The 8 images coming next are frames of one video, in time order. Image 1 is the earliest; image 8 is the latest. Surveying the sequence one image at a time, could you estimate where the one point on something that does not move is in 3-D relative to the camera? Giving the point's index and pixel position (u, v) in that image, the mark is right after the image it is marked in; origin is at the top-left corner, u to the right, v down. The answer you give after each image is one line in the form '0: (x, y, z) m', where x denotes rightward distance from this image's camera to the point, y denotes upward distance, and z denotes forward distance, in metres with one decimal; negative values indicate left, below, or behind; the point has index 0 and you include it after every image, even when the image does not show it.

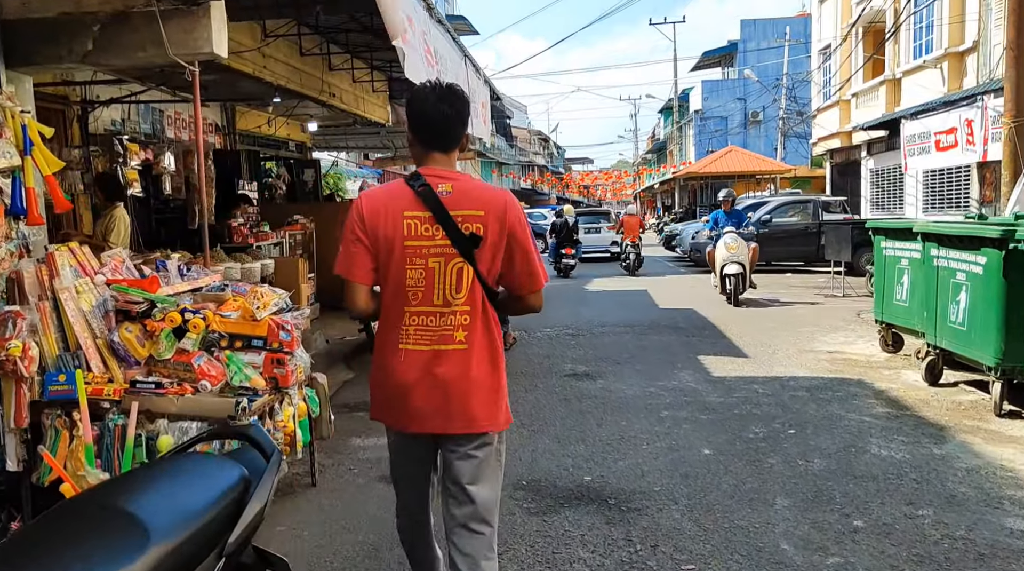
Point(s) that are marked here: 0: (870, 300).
0: (+4.7, -0.2, +10.0) m
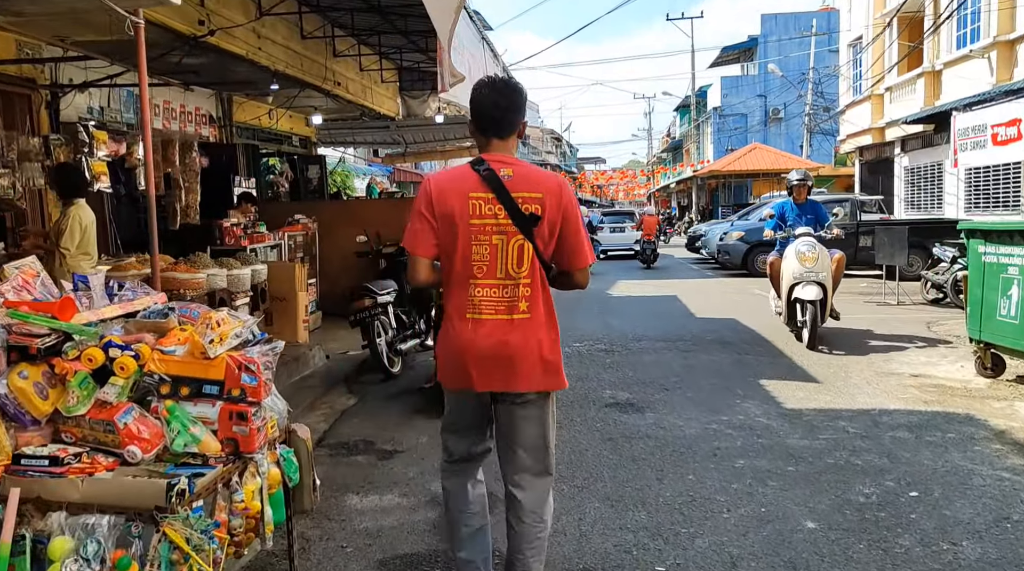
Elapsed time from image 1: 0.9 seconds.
0: (+4.9, -0.3, +9.0) m
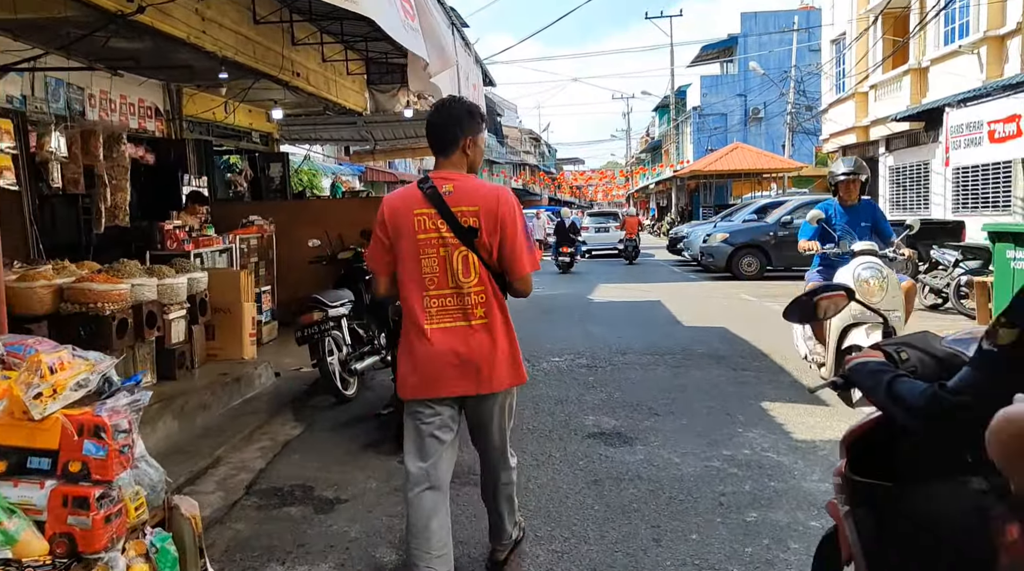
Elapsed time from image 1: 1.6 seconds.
0: (+4.6, -0.3, +8.5) m
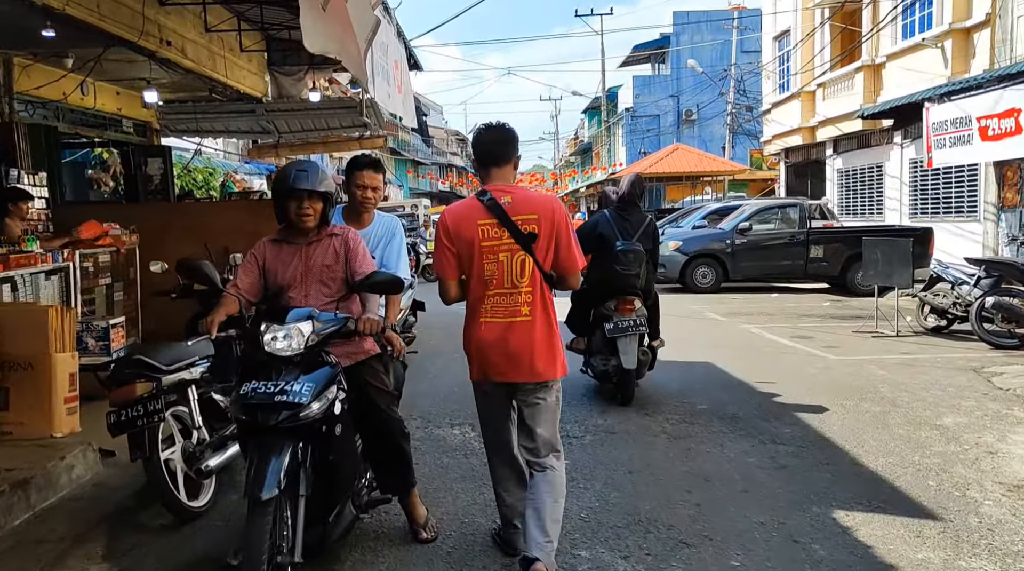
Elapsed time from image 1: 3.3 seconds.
0: (+4.1, -0.5, +7.1) m
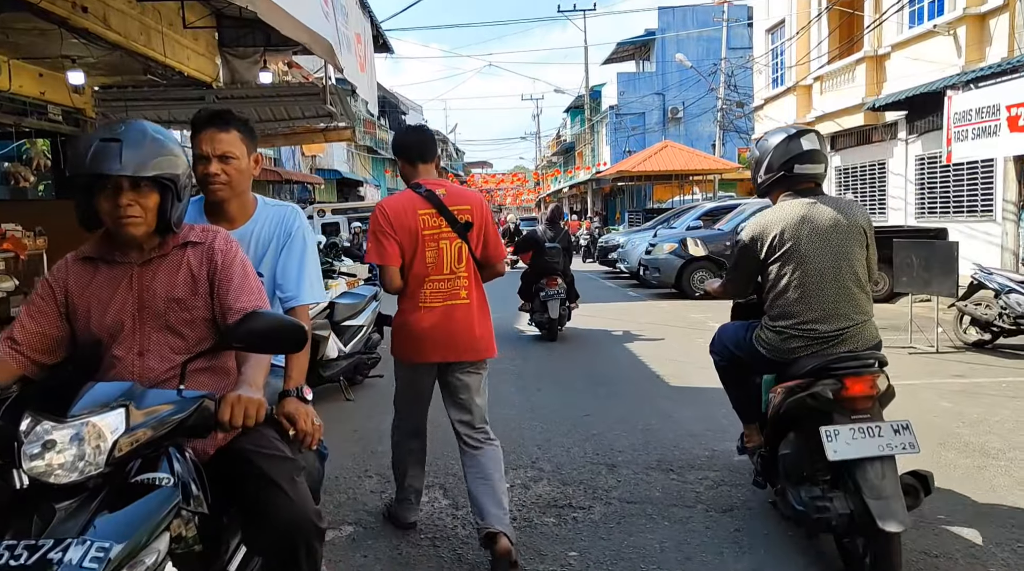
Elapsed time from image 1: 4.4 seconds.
0: (+3.9, -0.6, +6.0) m
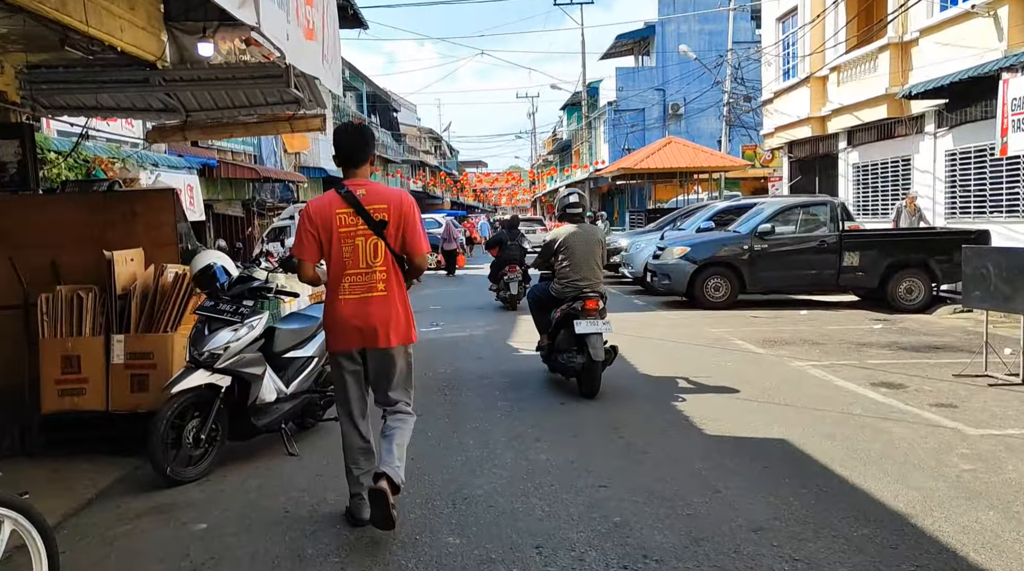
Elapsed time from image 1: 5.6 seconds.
0: (+3.9, -0.7, +4.8) m
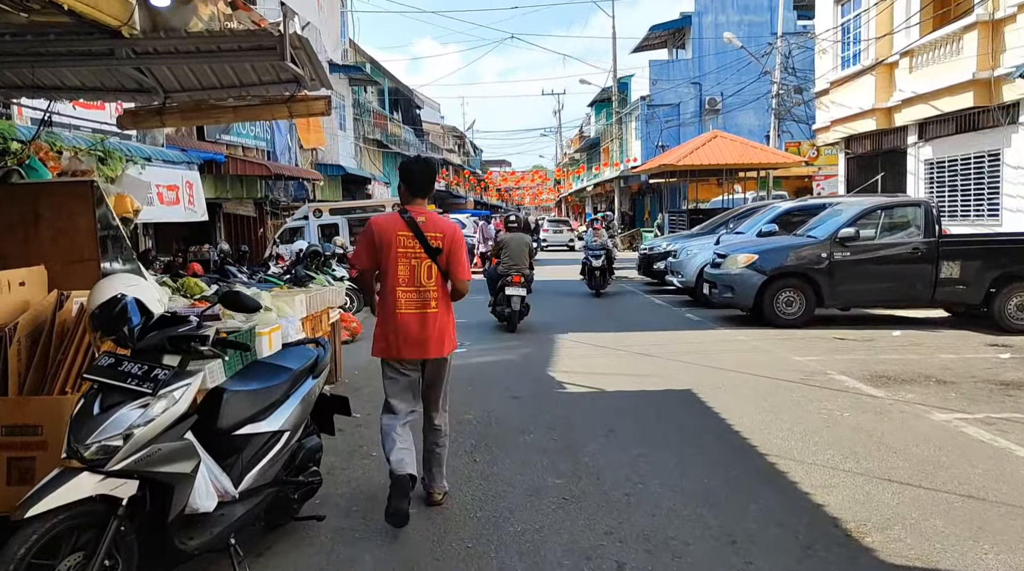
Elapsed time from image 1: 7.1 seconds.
0: (+4.1, -0.9, +3.1) m
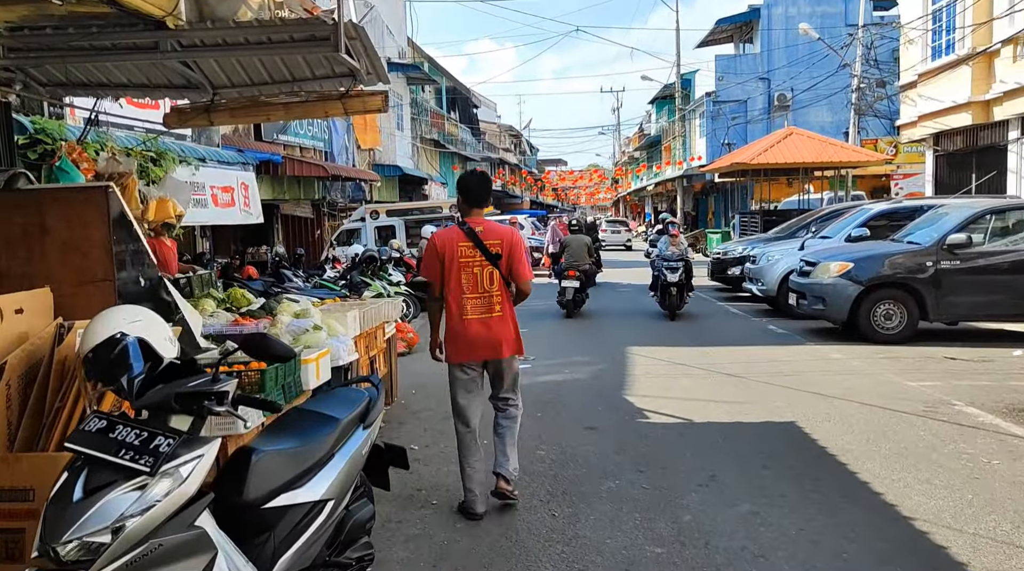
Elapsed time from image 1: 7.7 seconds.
0: (+4.5, -1.1, +2.1) m
